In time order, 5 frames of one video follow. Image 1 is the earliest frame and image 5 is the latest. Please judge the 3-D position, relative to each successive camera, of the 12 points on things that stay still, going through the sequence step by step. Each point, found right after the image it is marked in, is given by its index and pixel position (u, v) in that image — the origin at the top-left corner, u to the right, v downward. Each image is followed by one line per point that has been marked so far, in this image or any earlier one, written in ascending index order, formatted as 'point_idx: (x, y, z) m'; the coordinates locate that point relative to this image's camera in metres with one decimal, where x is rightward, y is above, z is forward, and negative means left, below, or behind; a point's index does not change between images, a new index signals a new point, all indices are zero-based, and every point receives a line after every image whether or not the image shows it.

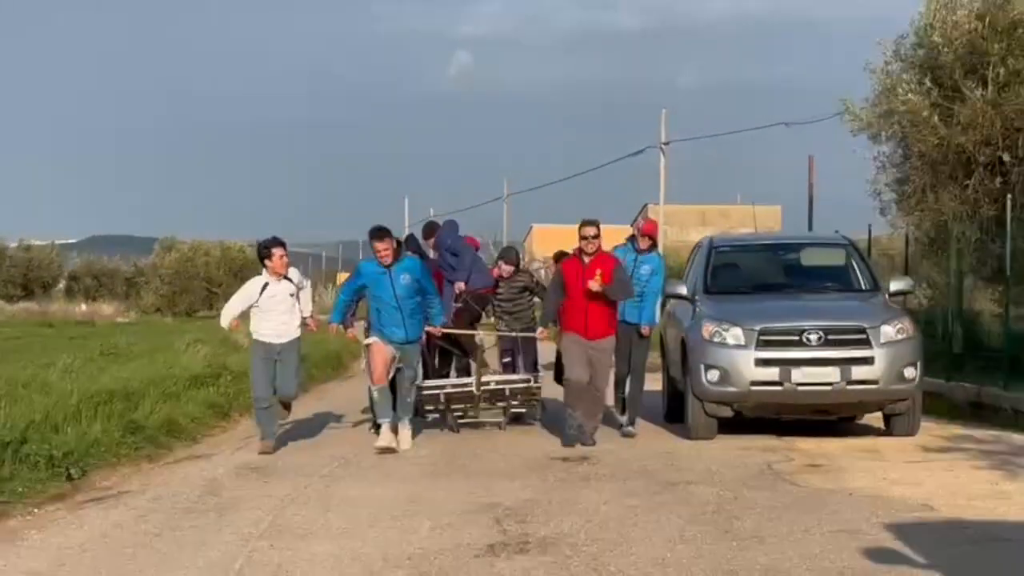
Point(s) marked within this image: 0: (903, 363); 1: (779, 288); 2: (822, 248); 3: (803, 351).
0: (+2.6, -0.5, +12.4) m
1: (+2.0, 0.0, +13.6) m
2: (+2.4, +0.3, +14.2) m
3: (+1.9, -0.4, +12.3) m
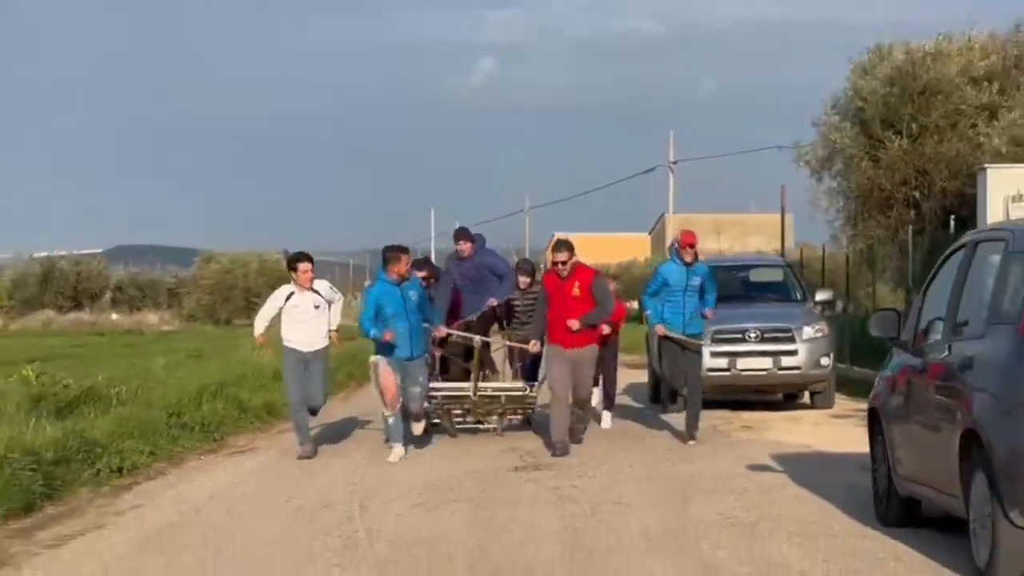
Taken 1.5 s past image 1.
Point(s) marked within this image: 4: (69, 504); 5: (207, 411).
0: (+2.8, -0.6, +16.7) m
1: (+2.2, -0.1, +18.0) m
2: (+2.6, +0.2, +18.5) m
3: (+2.1, -0.5, +16.6) m
4: (-2.5, -1.2, +10.5) m
5: (-2.8, -1.1, +16.8) m
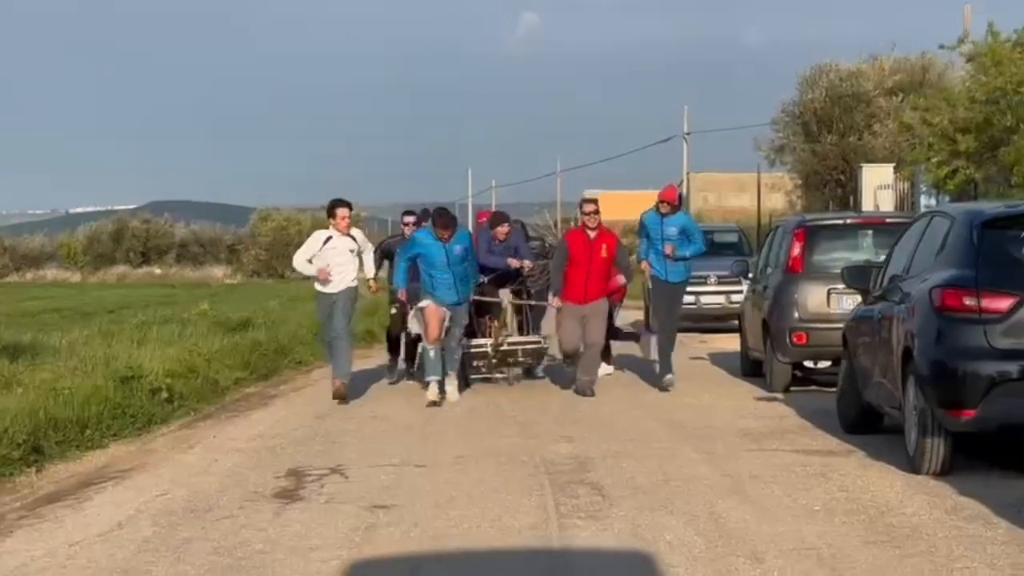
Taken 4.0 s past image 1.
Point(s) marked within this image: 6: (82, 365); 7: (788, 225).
0: (+3.2, -0.1, +24.0) m
1: (+2.6, +0.5, +25.2) m
2: (+3.0, +0.8, +25.8) m
3: (+2.5, 0.0, +23.9) m
4: (-2.2, -0.9, +17.8) m
5: (-2.4, -0.6, +24.1) m
6: (-3.5, -0.6, +15.1) m
7: (+2.1, +0.5, +14.2) m
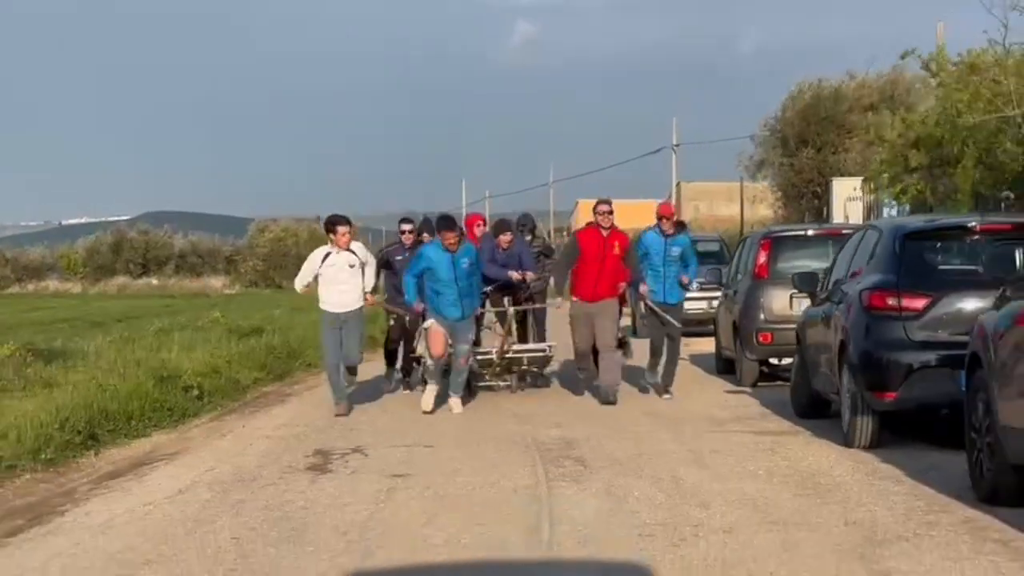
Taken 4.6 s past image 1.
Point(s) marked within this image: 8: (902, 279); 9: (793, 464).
0: (+3.2, -0.1, +25.5) m
1: (+2.6, +0.4, +26.8) m
2: (+2.9, +0.7, +27.3) m
3: (+2.4, -0.1, +25.4) m
4: (-2.3, -0.9, +19.3) m
5: (-2.4, -0.7, +25.7) m
6: (-3.6, -0.7, +16.7) m
7: (+2.1, +0.4, +15.8) m
8: (+2.0, 0.0, +9.6) m
9: (+1.4, -0.9, +9.2) m
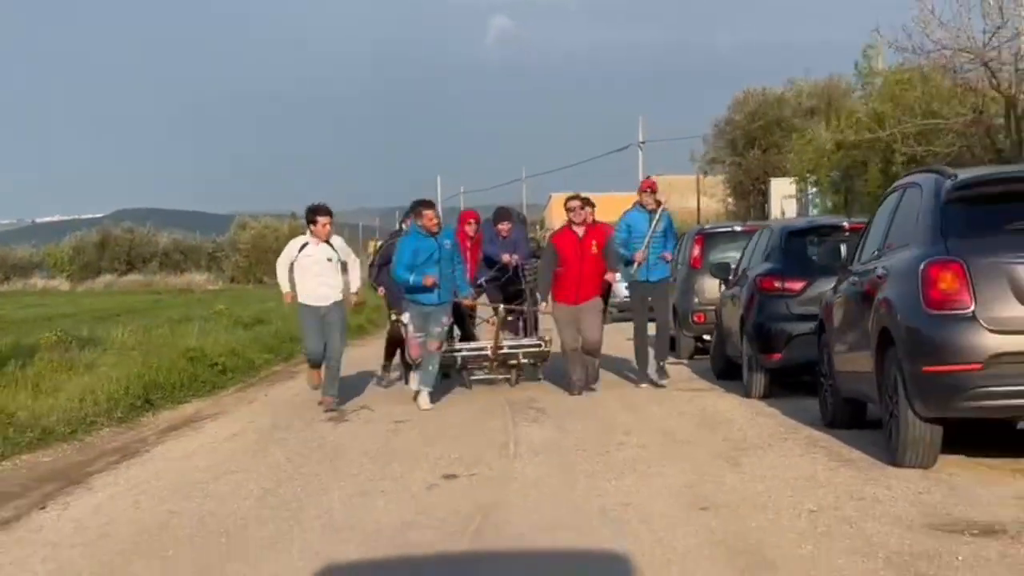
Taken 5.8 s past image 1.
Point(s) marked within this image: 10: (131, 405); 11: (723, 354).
0: (+2.8, 0.0, +28.4) m
1: (+2.1, +0.5, +29.7) m
2: (+2.5, +0.9, +30.2) m
3: (+2.1, +0.1, +28.3) m
4: (-2.6, -0.9, +22.2) m
5: (-2.8, -0.6, +28.5) m
6: (-3.9, -0.7, +19.5) m
7: (+1.8, +0.6, +18.7) m
8: (+1.9, +0.1, +12.5) m
9: (+1.2, -0.8, +12.1) m
10: (-3.0, -0.9, +14.3) m
11: (+1.7, -0.5, +14.4) m
